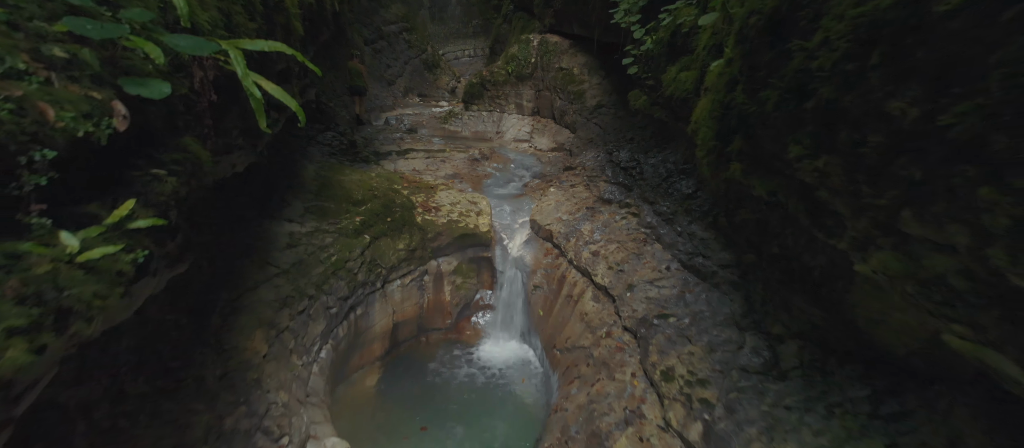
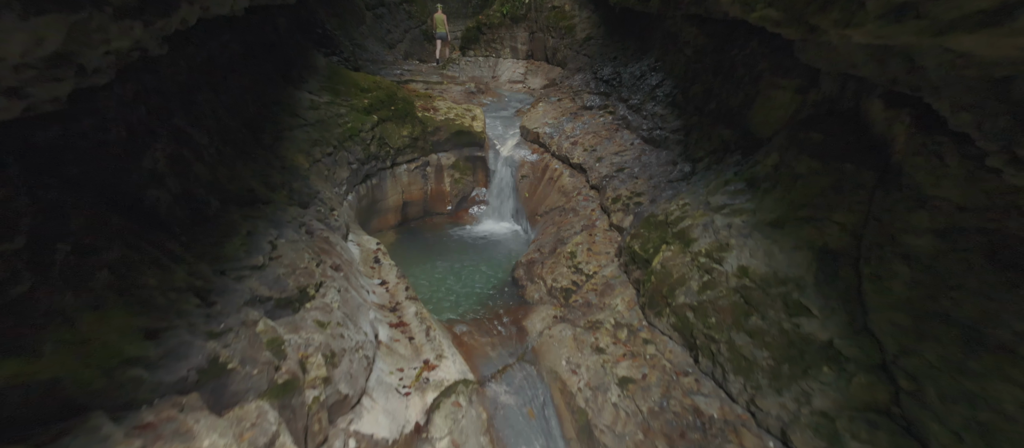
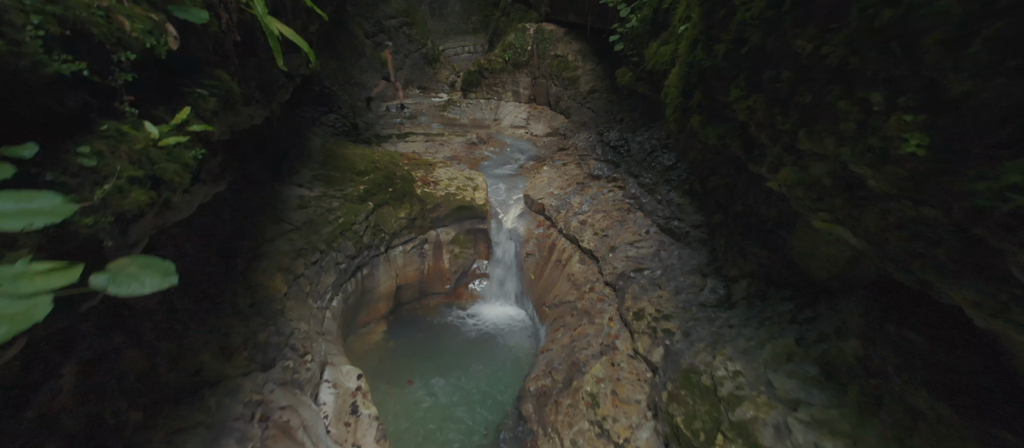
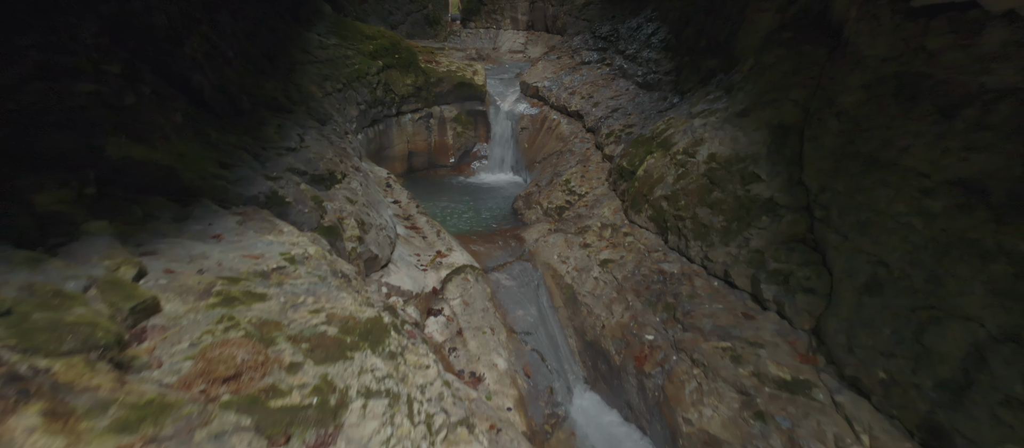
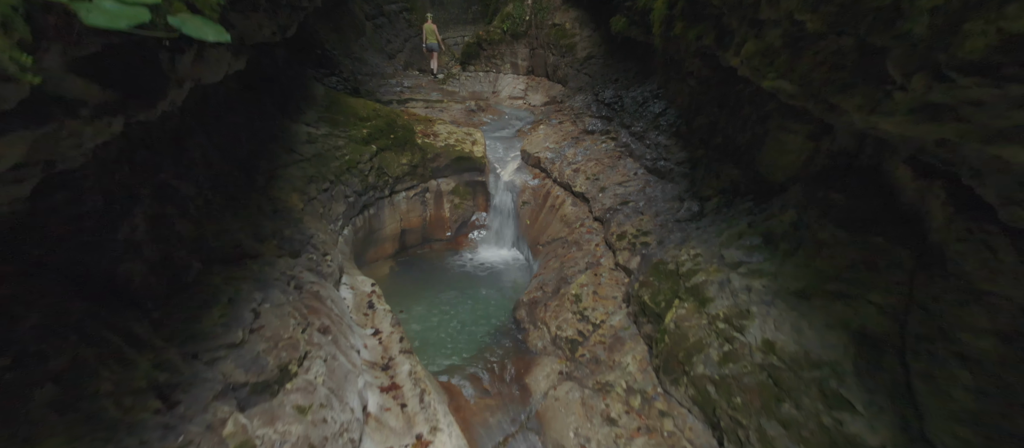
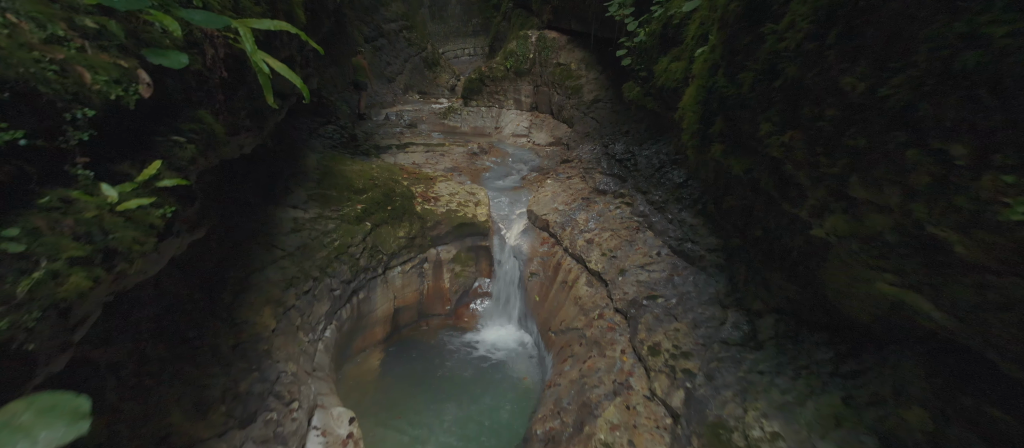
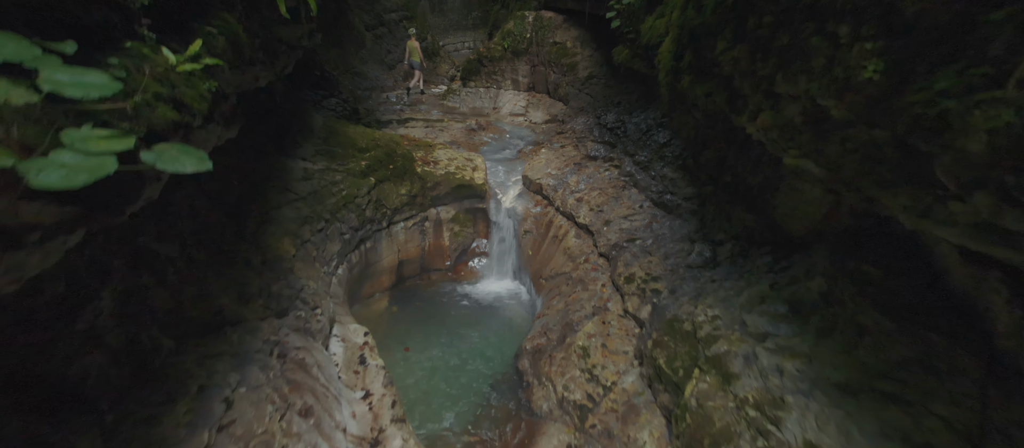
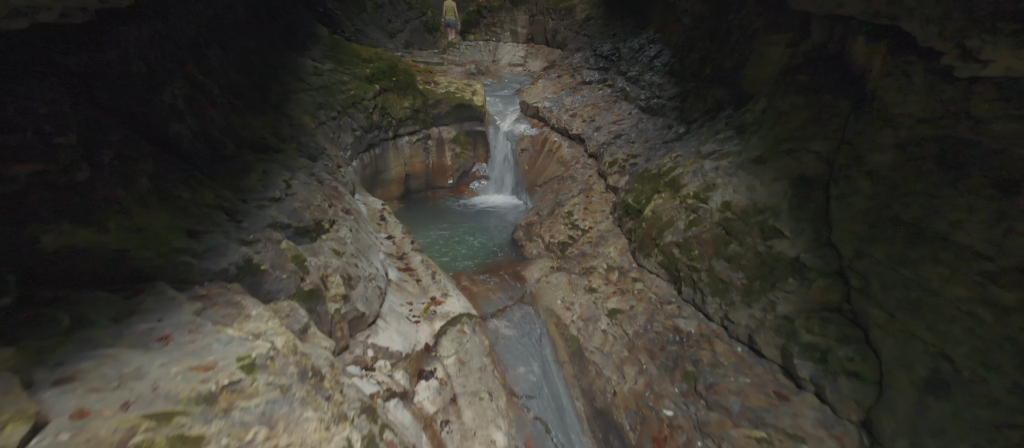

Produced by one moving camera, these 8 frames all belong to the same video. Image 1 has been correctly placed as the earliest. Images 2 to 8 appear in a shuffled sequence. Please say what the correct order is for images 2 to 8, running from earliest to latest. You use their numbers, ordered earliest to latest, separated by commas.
6, 3, 7, 5, 2, 8, 4
